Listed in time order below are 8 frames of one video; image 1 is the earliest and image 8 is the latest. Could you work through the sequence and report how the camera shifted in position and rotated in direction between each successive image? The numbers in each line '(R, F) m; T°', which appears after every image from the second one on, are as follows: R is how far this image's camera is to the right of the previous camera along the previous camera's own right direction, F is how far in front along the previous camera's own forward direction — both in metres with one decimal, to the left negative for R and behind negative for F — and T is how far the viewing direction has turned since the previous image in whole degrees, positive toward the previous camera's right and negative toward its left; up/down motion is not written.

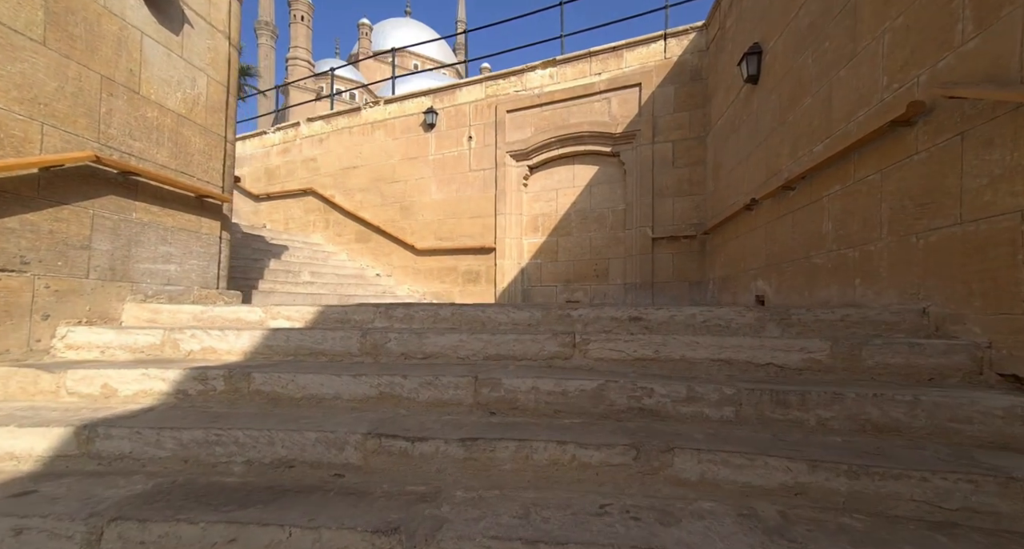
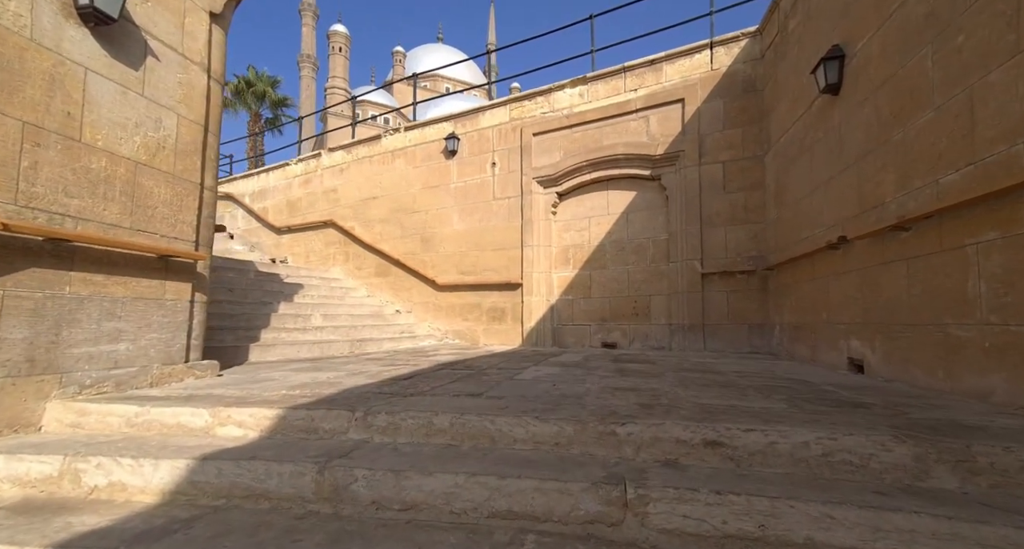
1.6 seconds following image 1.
(+0.1, +0.7) m; -4°
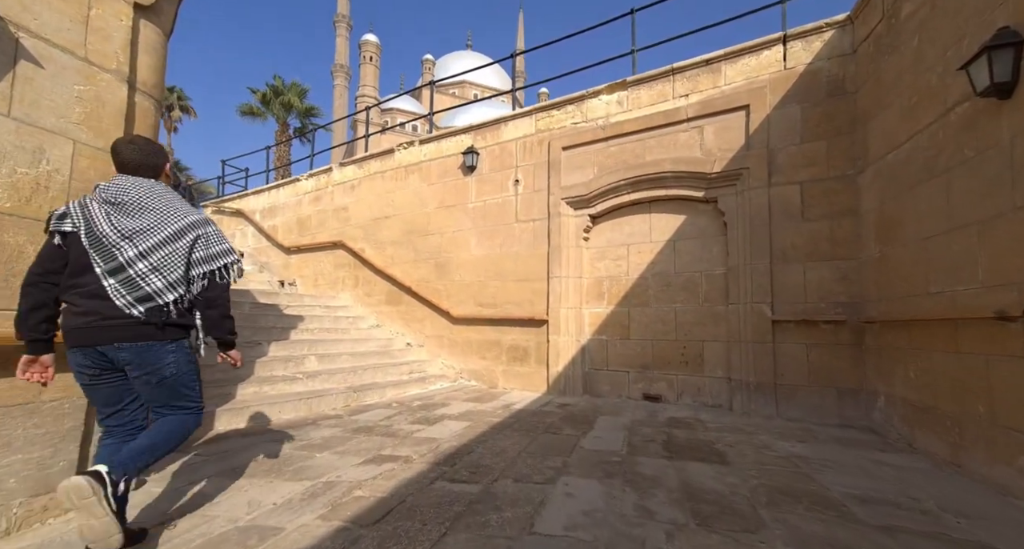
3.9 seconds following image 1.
(0.0, +0.9) m; -3°
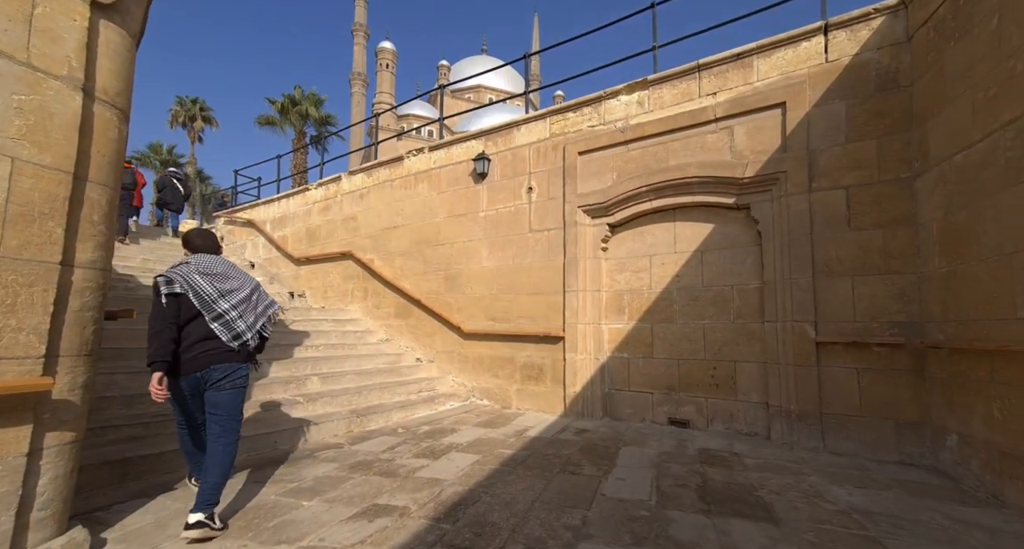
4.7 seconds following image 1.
(0.0, +0.4) m; -2°
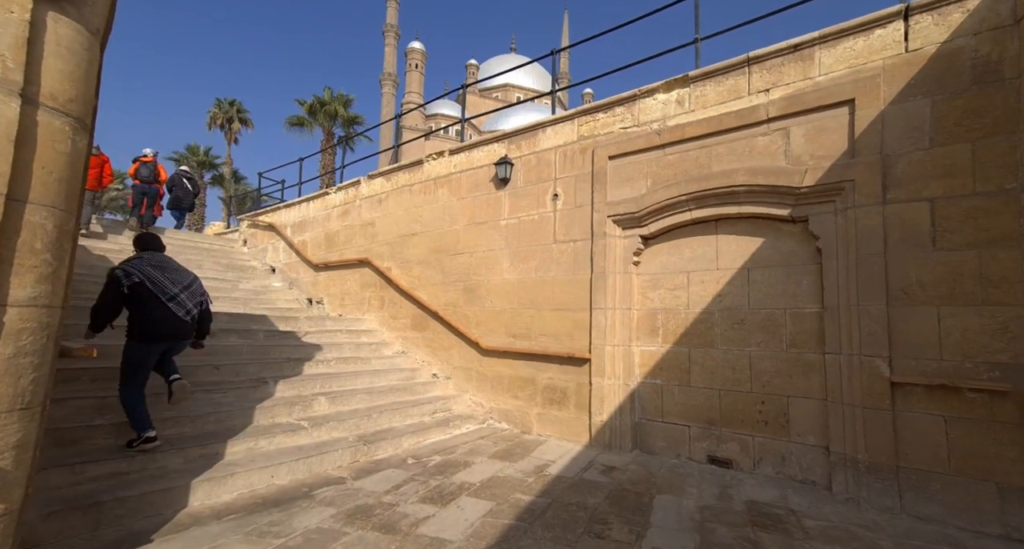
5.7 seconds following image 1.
(0.0, +0.5) m; -3°
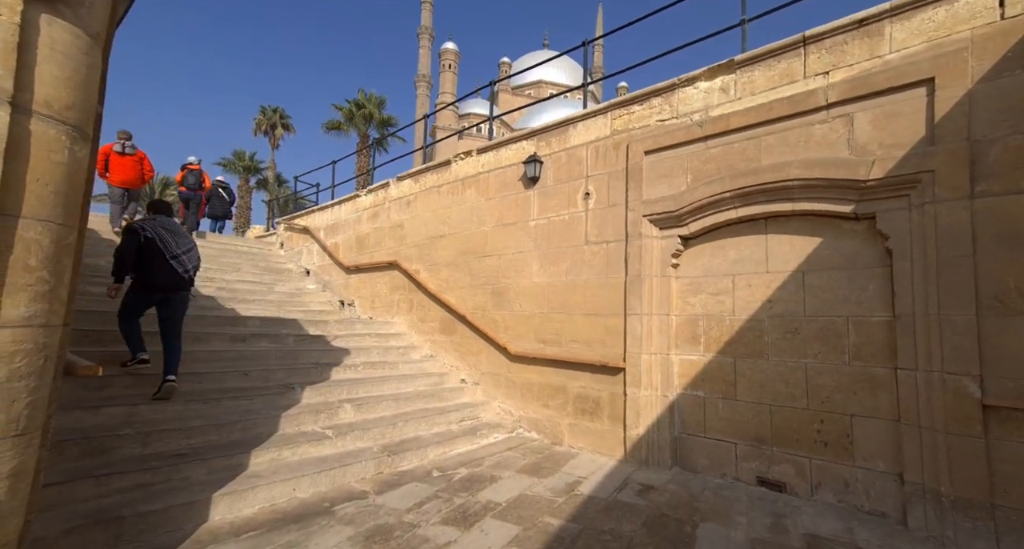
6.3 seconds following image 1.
(+0.1, +0.2) m; -4°
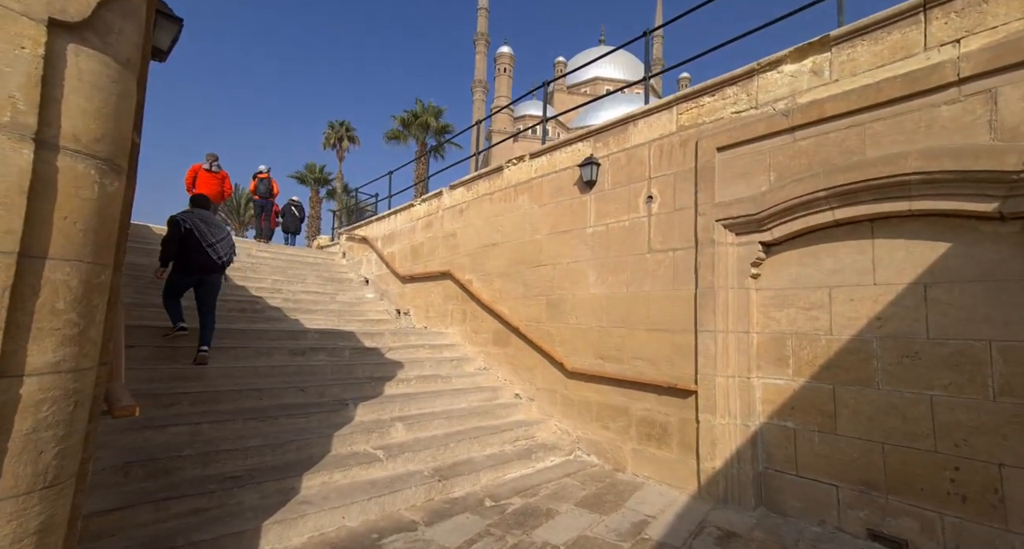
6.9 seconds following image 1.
(0.0, +0.3) m; -7°
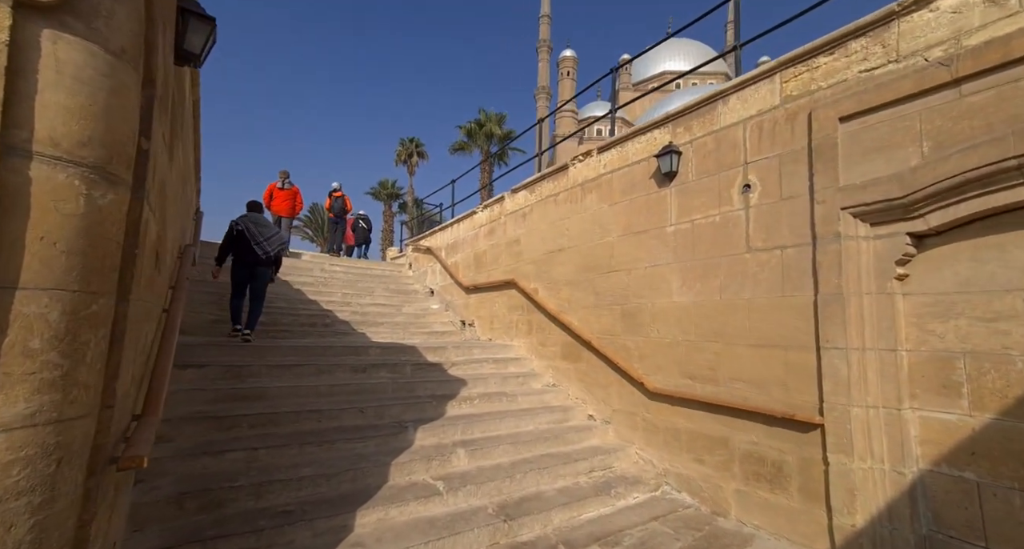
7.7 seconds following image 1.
(0.0, +0.5) m; -9°
